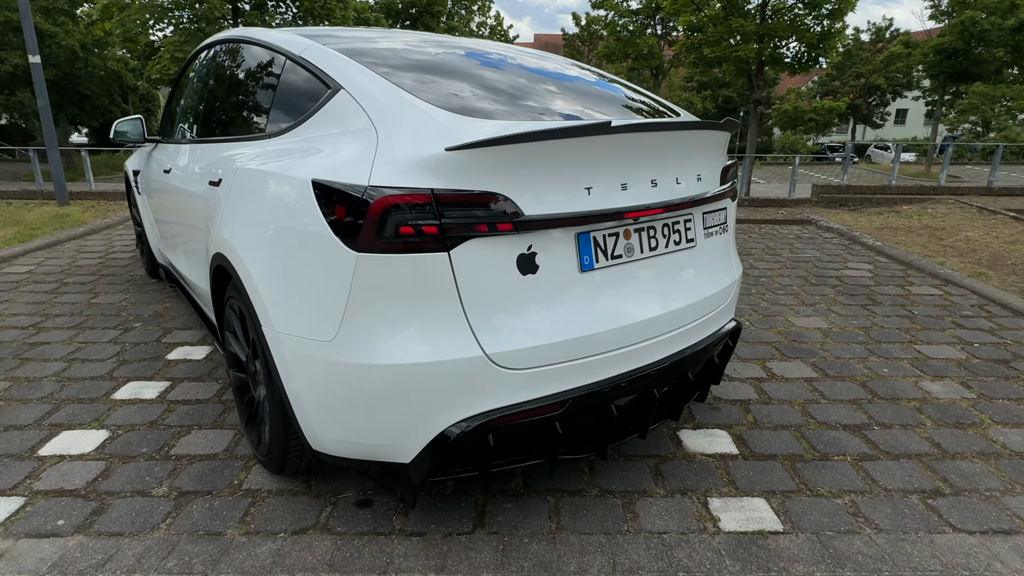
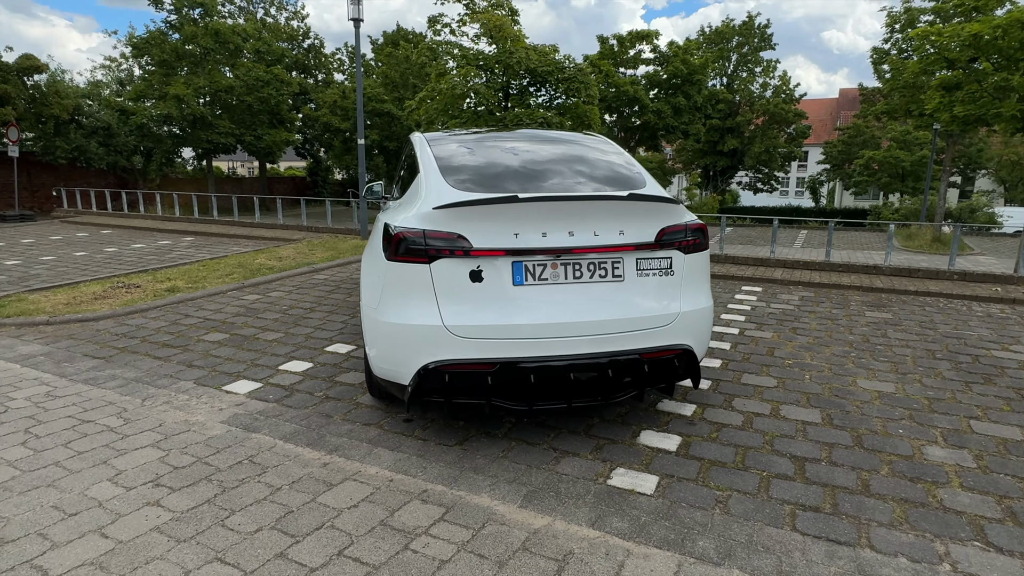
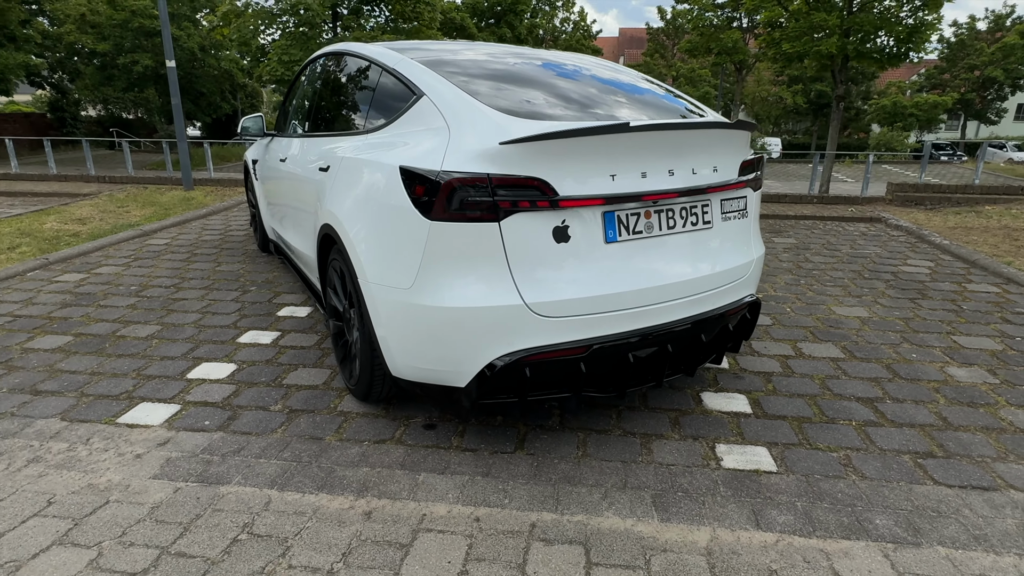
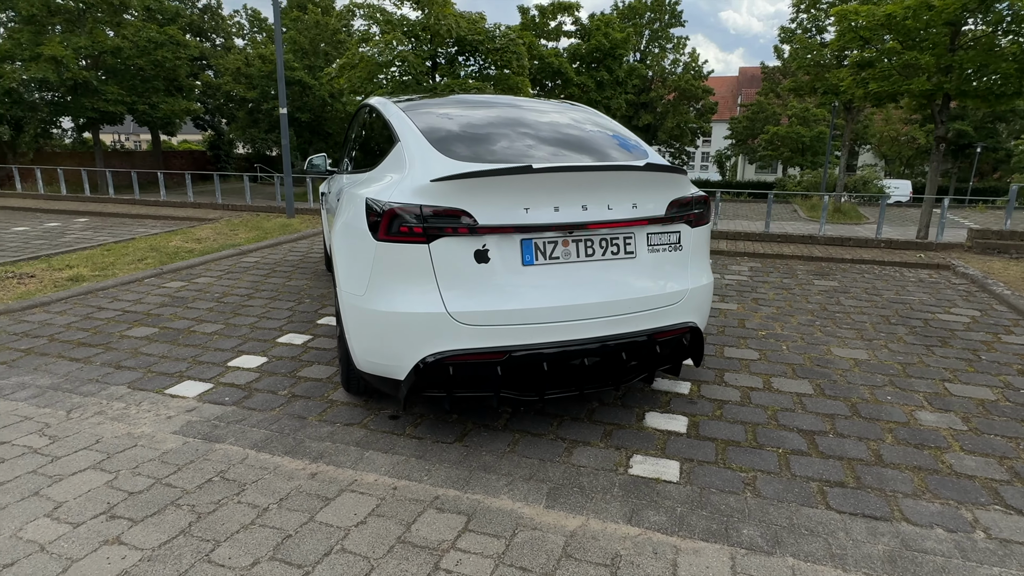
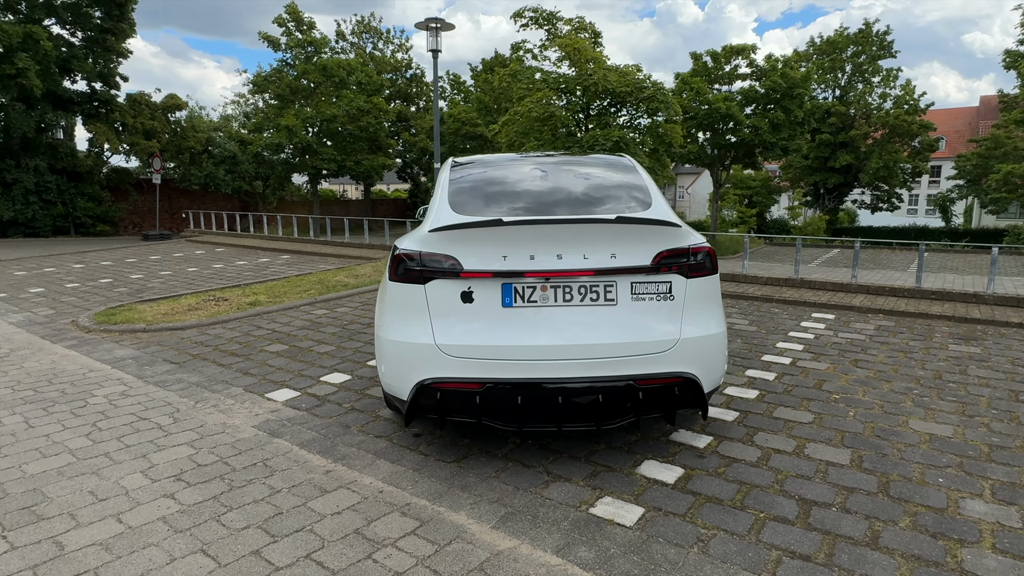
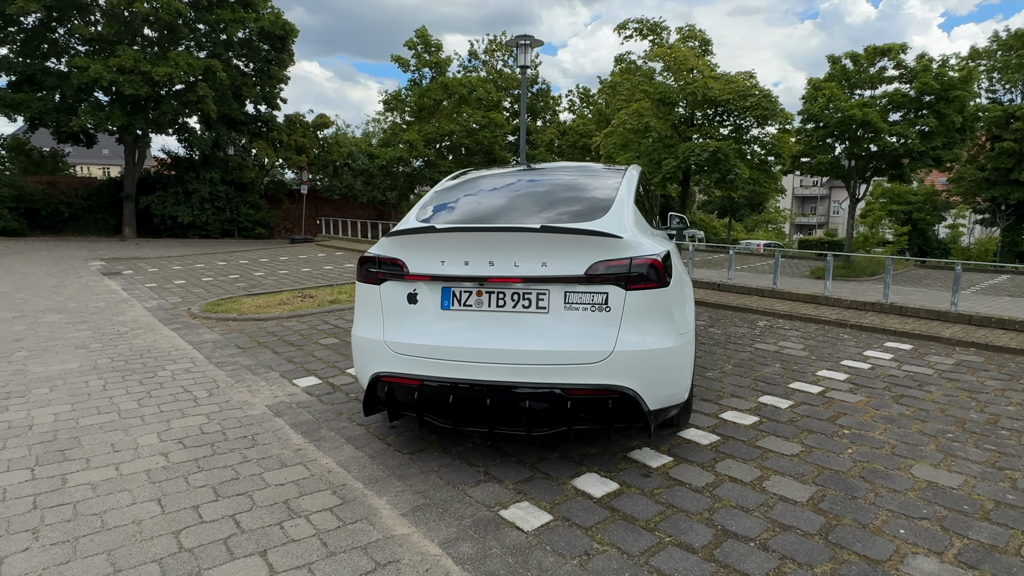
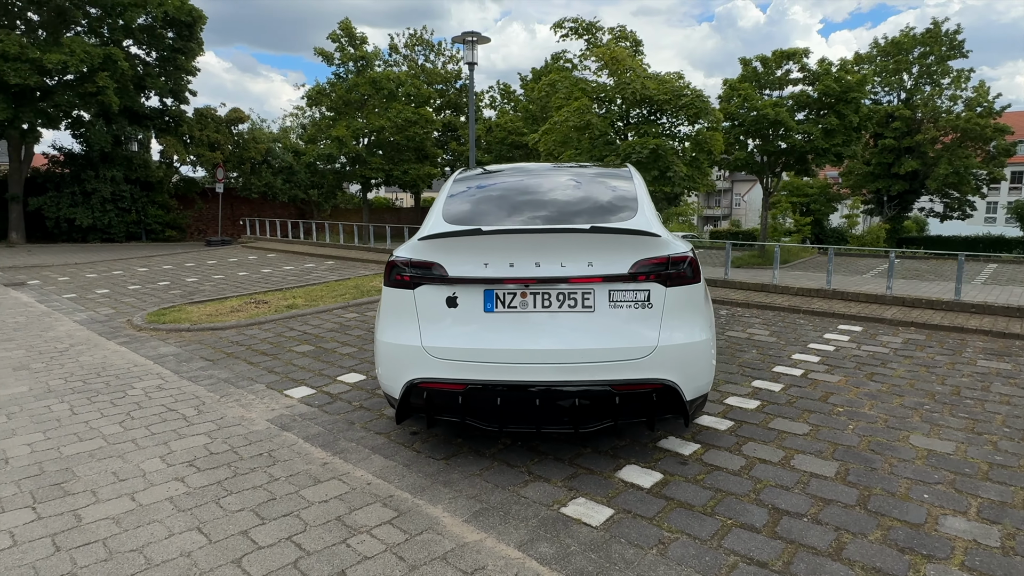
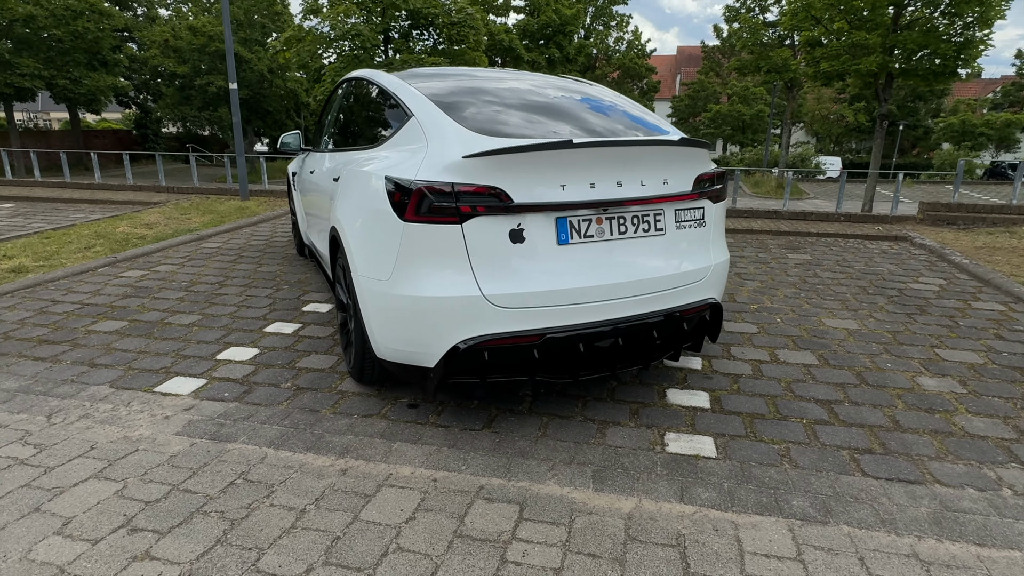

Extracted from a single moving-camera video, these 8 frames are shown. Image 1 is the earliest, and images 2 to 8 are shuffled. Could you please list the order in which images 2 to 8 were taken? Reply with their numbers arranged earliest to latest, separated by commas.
3, 8, 4, 2, 5, 7, 6
